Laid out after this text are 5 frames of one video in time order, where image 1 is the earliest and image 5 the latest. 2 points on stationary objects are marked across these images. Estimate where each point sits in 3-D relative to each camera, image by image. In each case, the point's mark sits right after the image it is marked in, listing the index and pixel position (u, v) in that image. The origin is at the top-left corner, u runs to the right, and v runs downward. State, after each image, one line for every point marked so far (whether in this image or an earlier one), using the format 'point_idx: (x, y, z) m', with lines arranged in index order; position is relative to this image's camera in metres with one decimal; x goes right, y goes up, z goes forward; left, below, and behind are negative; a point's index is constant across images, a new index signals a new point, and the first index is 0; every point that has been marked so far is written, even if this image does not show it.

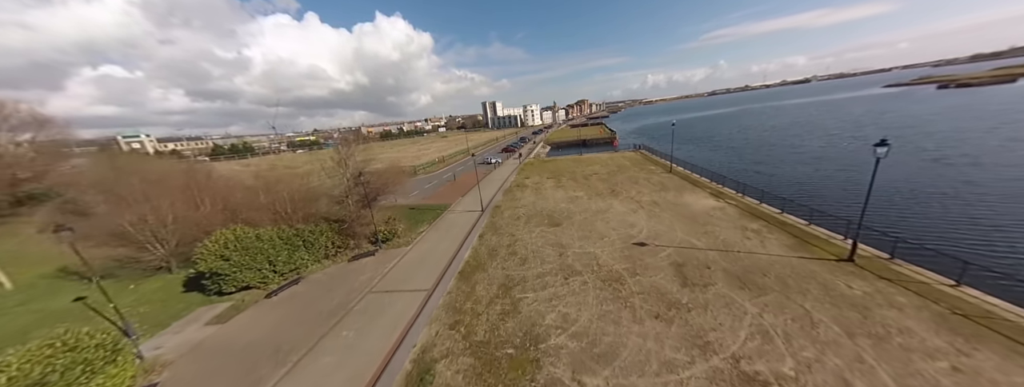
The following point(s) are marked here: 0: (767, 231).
0: (+14.5, -2.1, +14.5) m
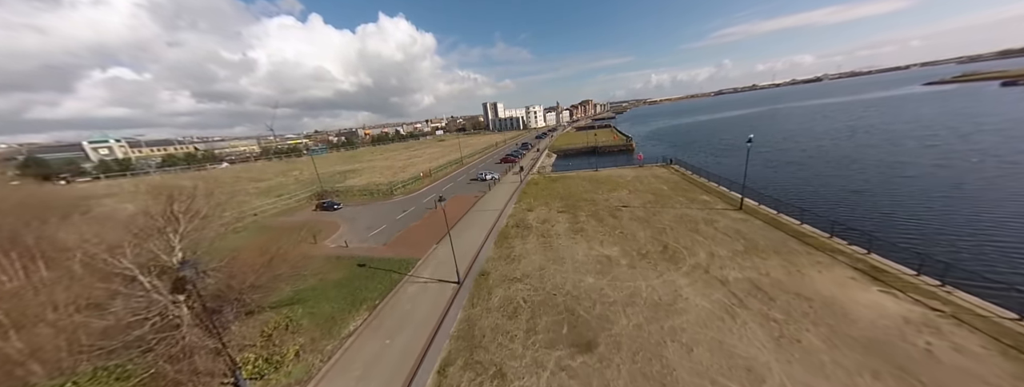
0: (+14.1, -5.8, +5.0) m
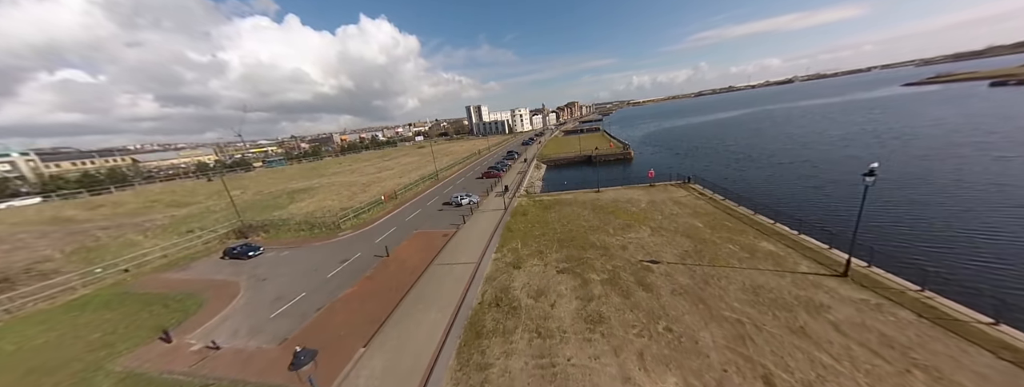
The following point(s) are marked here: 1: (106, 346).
0: (+13.6, -8.7, -2.5) m
1: (-22.6, -8.6, +14.2) m
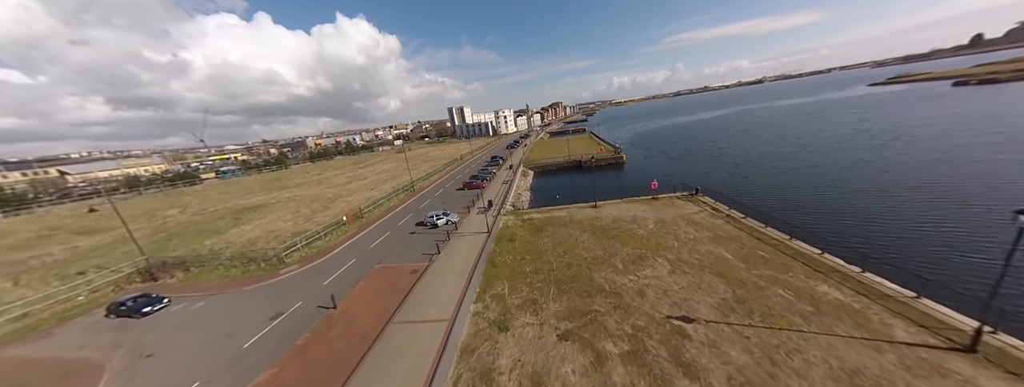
0: (+14.0, -10.2, -6.5) m
1: (-23.1, -11.0, +8.2) m
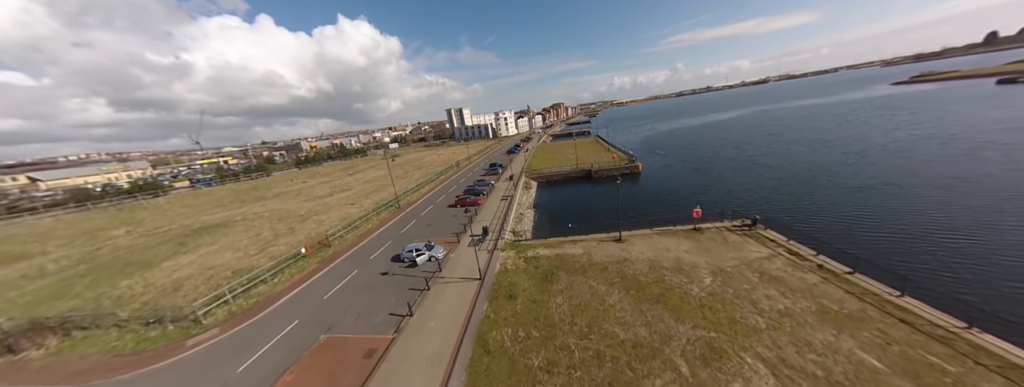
0: (+13.9, -12.6, -13.2) m
1: (-23.1, -13.6, +1.7) m
